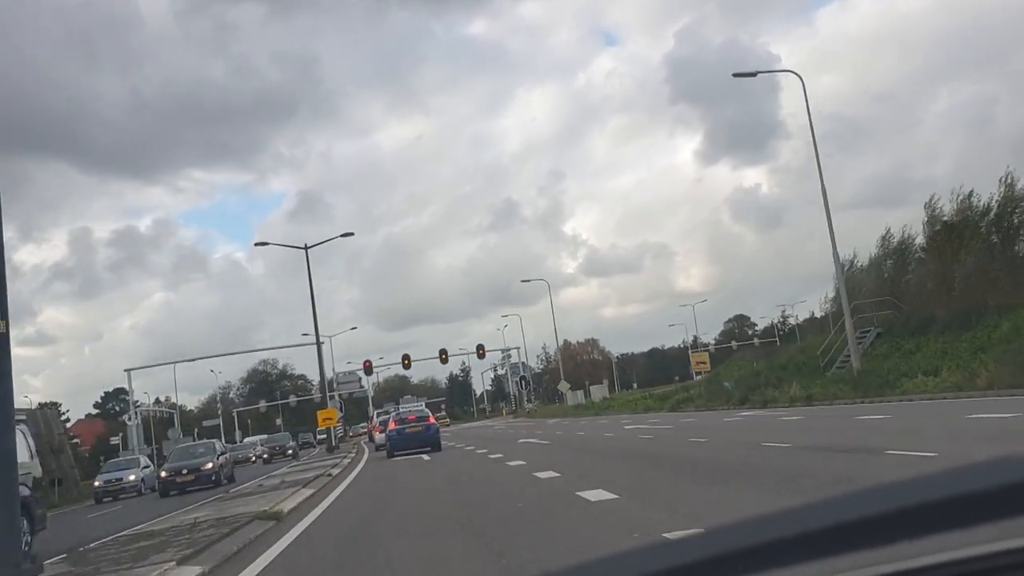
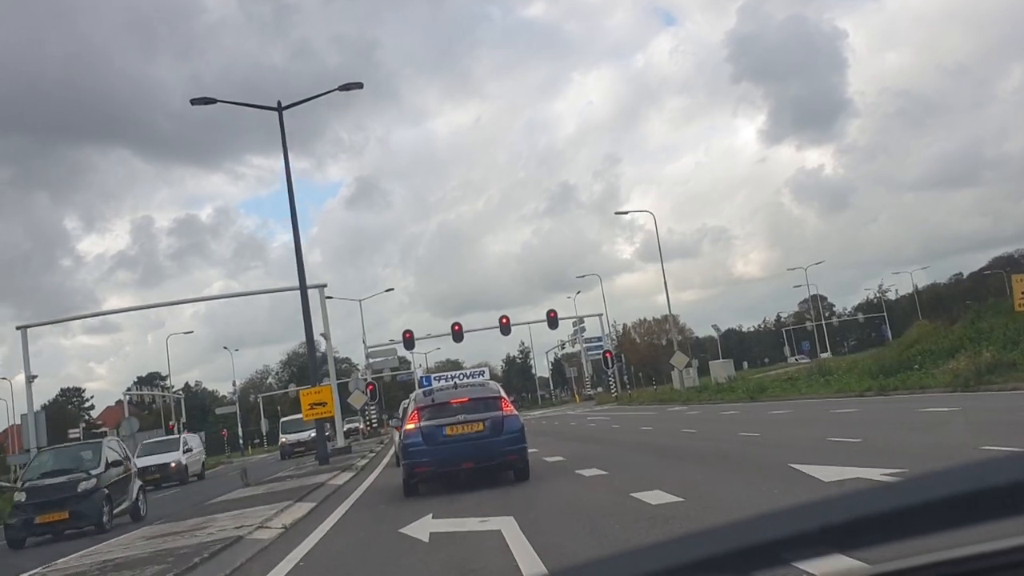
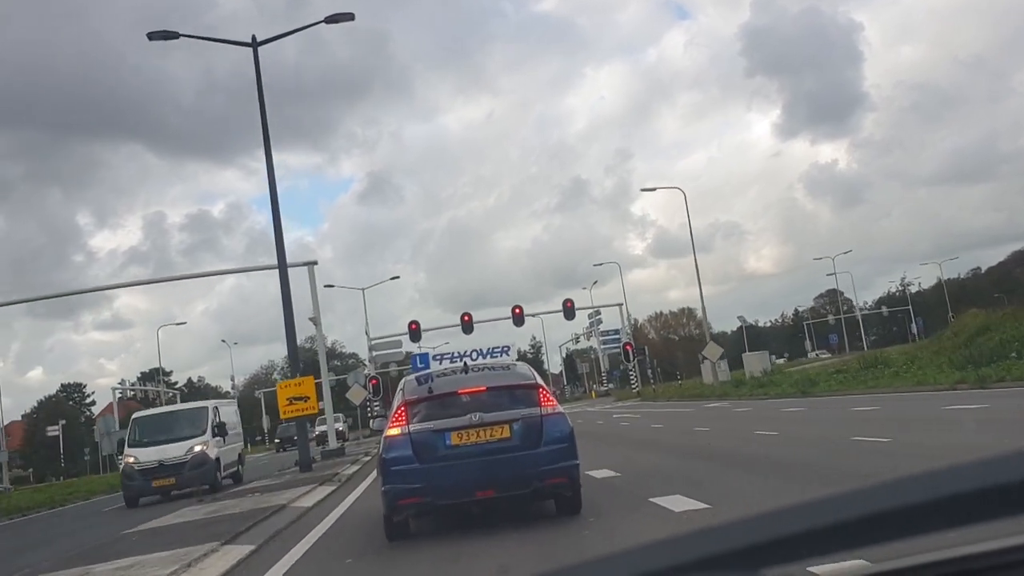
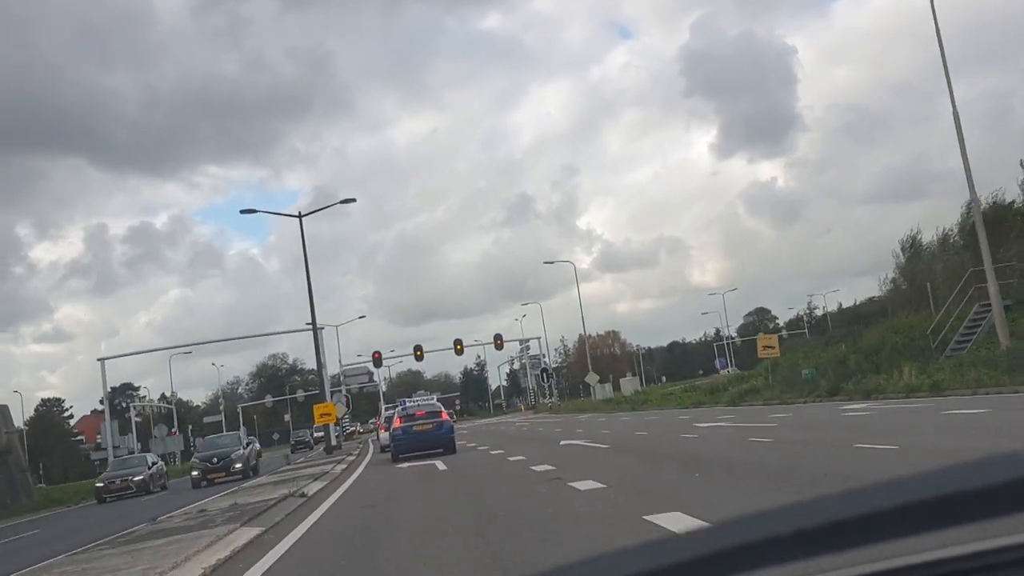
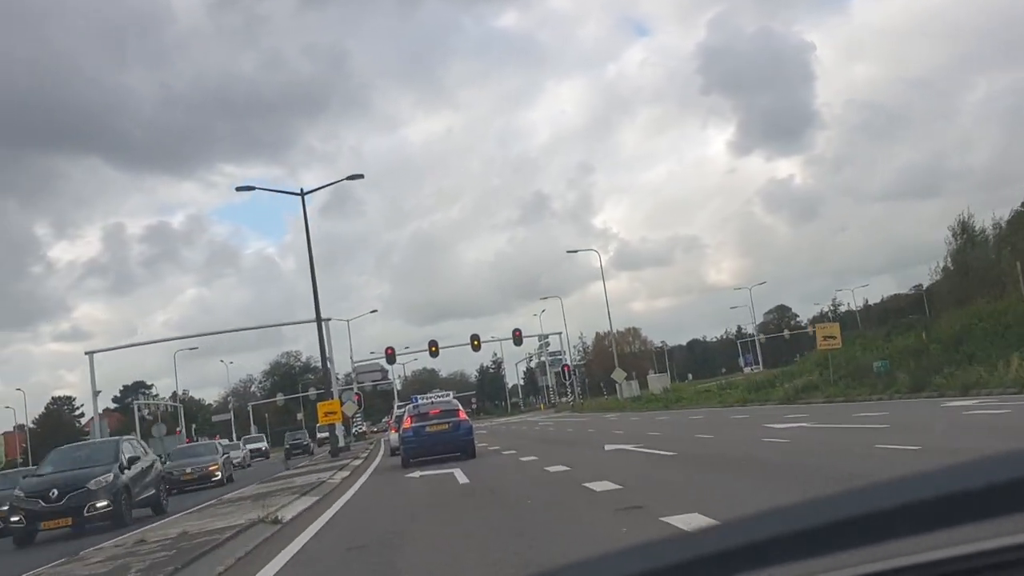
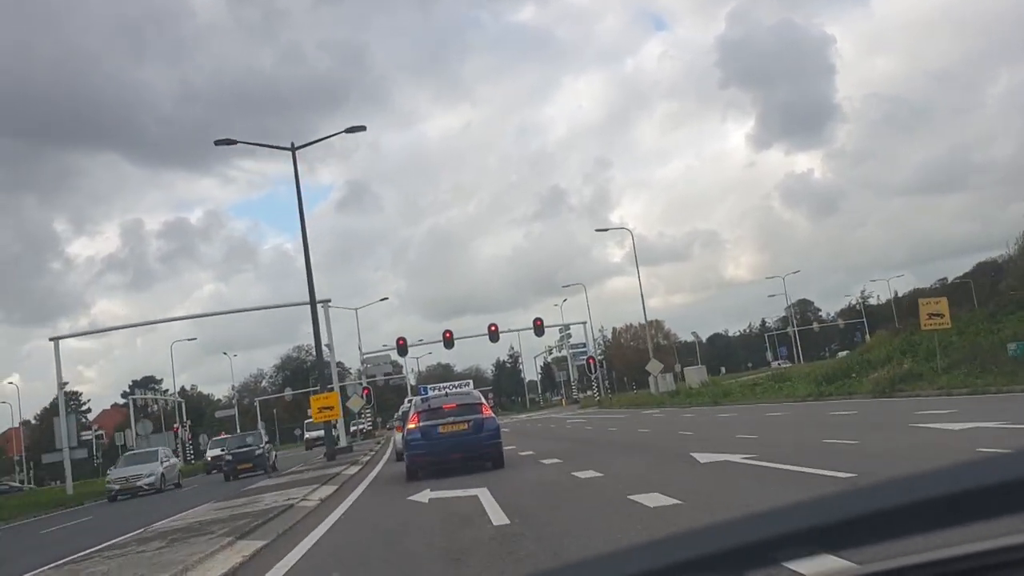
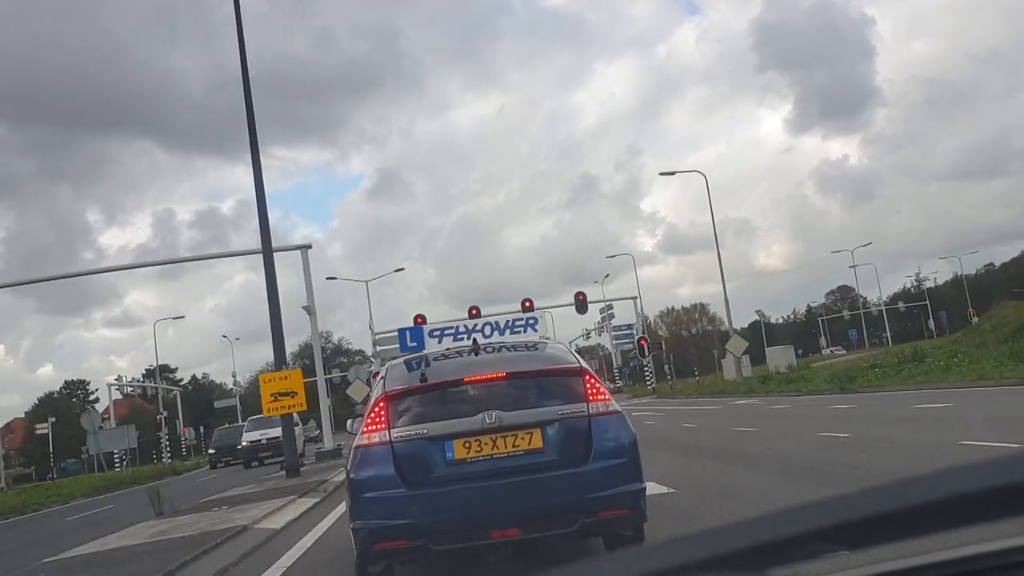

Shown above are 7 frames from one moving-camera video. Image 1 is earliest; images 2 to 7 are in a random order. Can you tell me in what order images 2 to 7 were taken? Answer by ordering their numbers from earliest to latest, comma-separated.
4, 5, 6, 2, 3, 7
